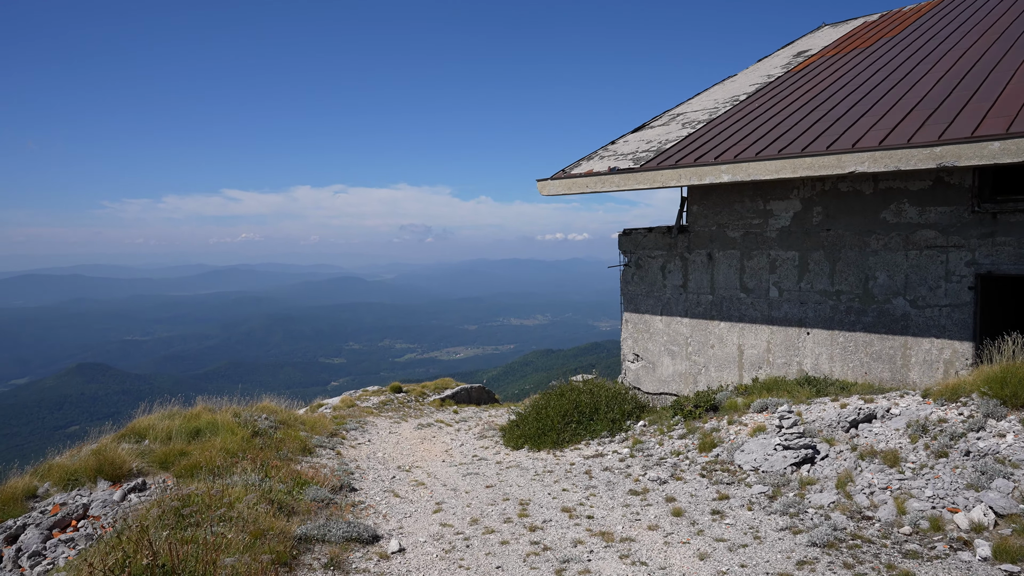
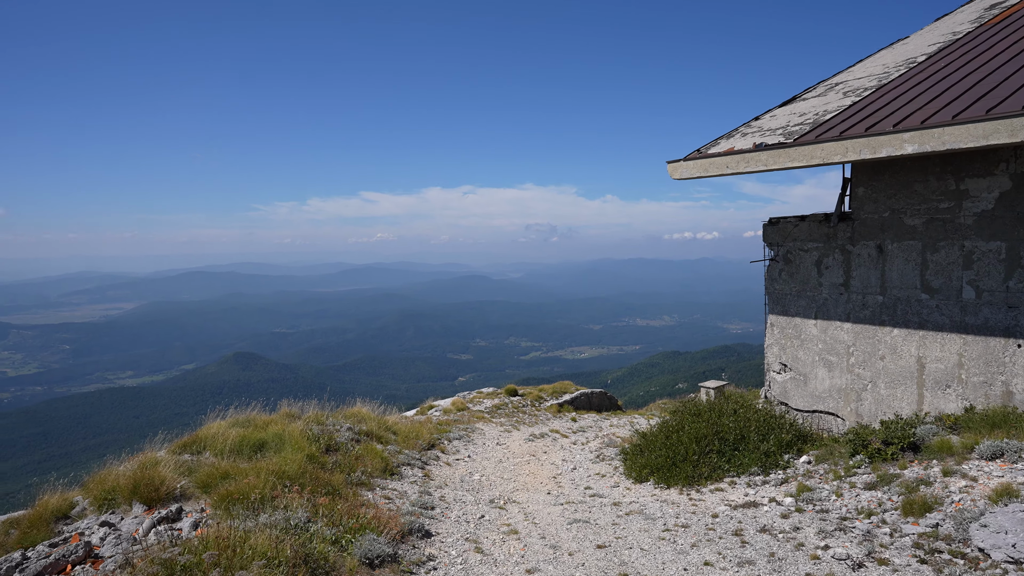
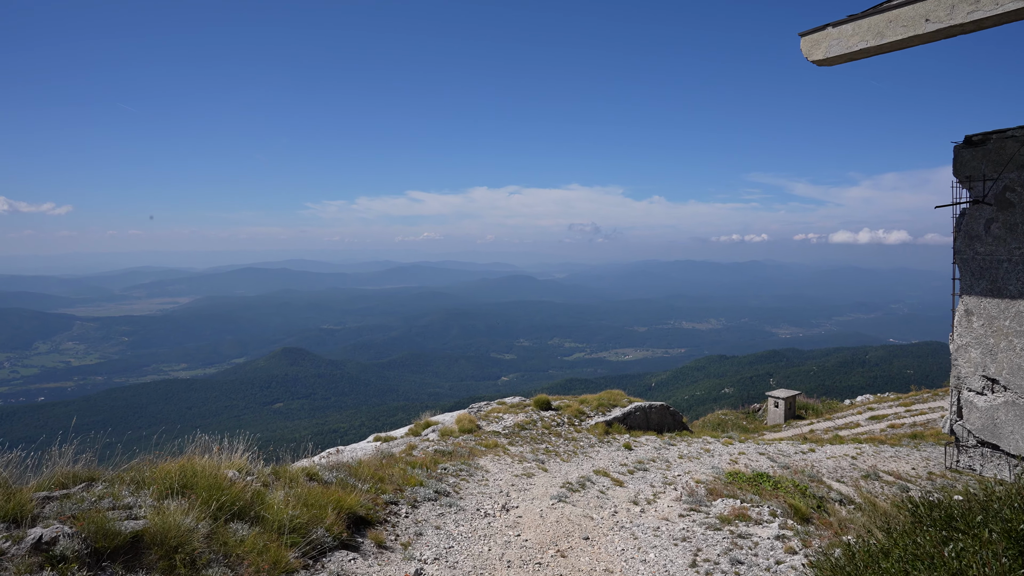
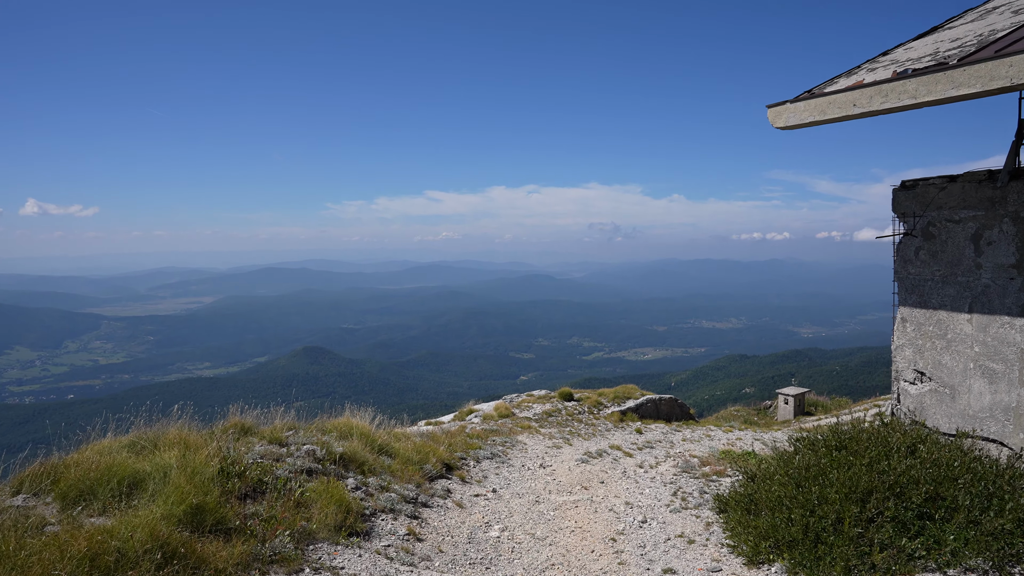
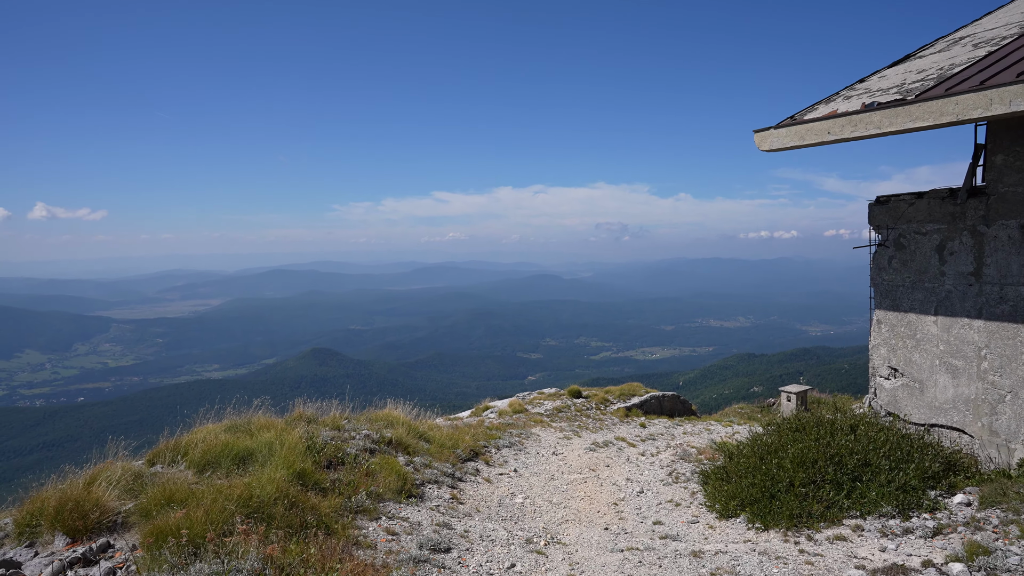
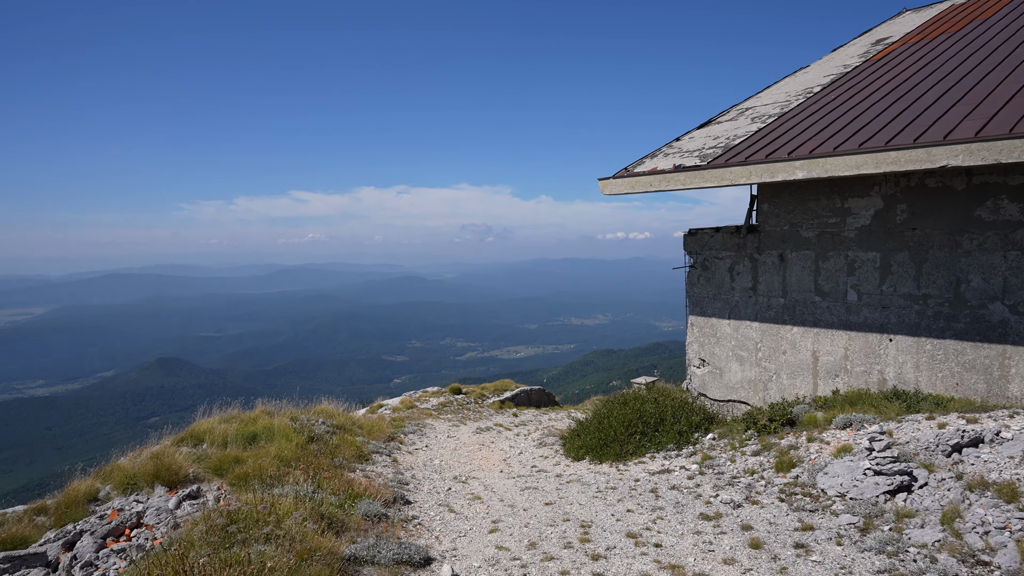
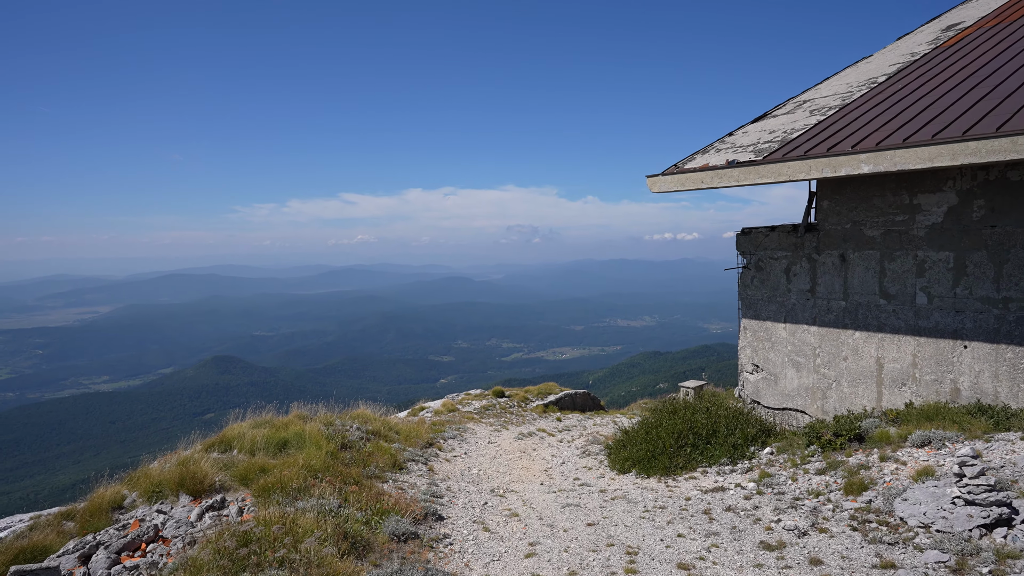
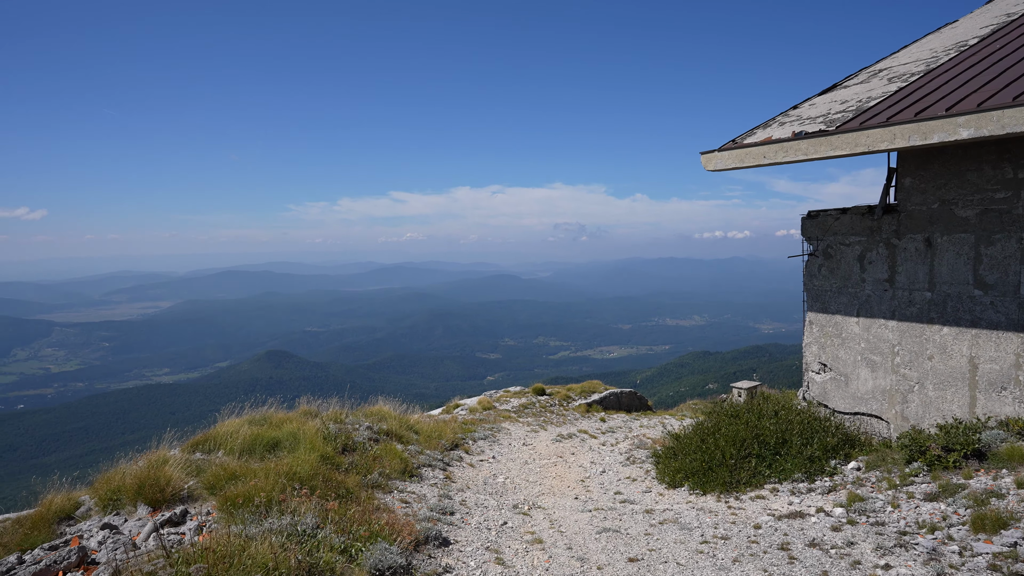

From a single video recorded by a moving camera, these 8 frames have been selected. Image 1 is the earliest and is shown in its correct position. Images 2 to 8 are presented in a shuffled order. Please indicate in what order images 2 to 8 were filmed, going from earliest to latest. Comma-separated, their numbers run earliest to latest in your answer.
6, 7, 2, 8, 5, 4, 3
